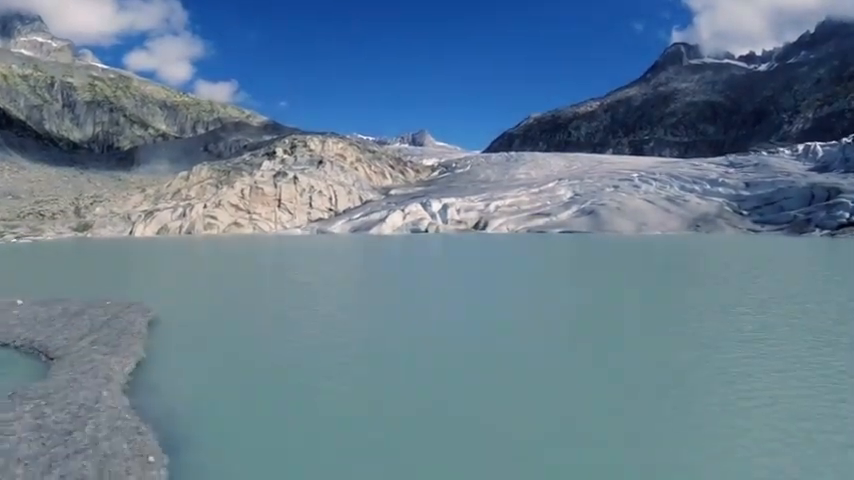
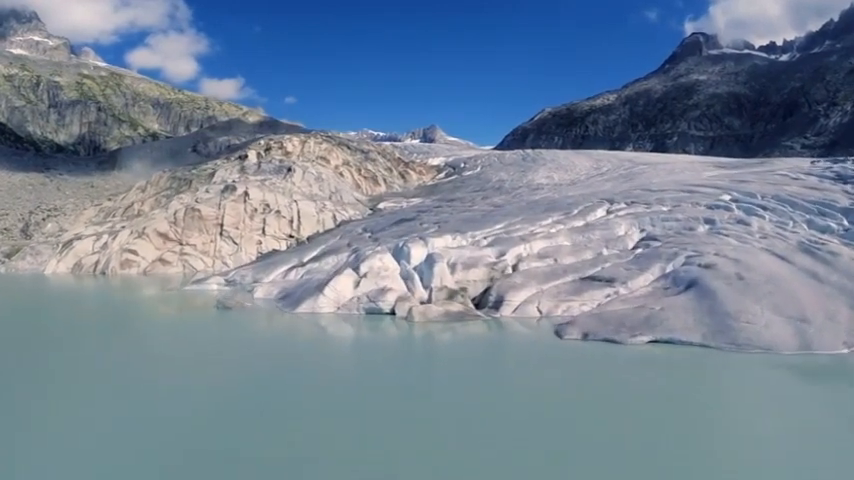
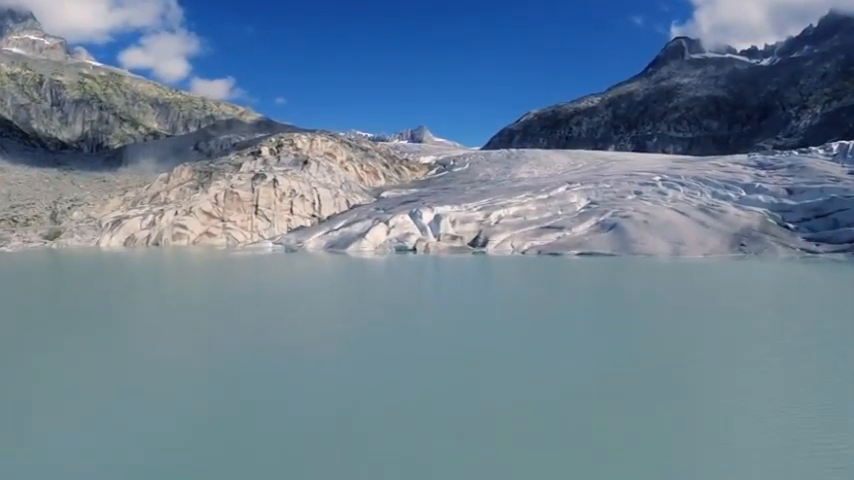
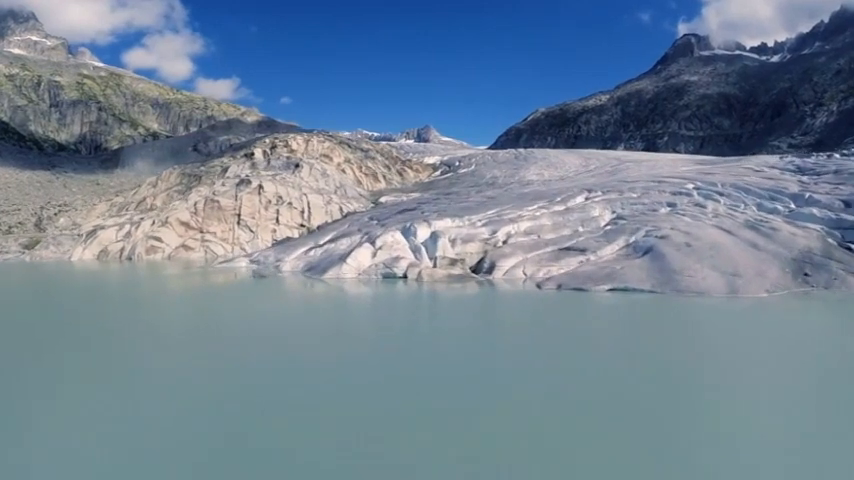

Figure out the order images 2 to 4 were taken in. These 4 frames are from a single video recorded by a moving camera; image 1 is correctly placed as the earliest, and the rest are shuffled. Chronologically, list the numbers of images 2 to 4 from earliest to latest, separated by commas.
3, 4, 2
